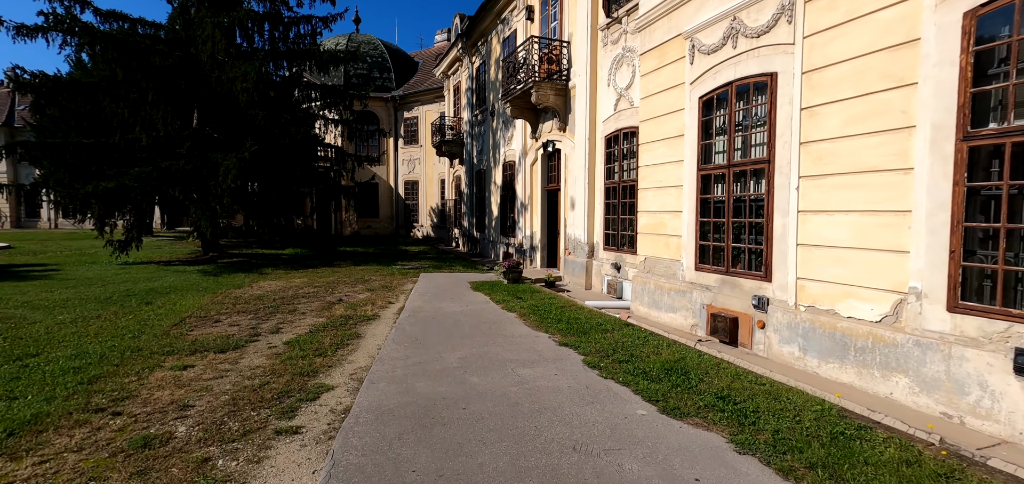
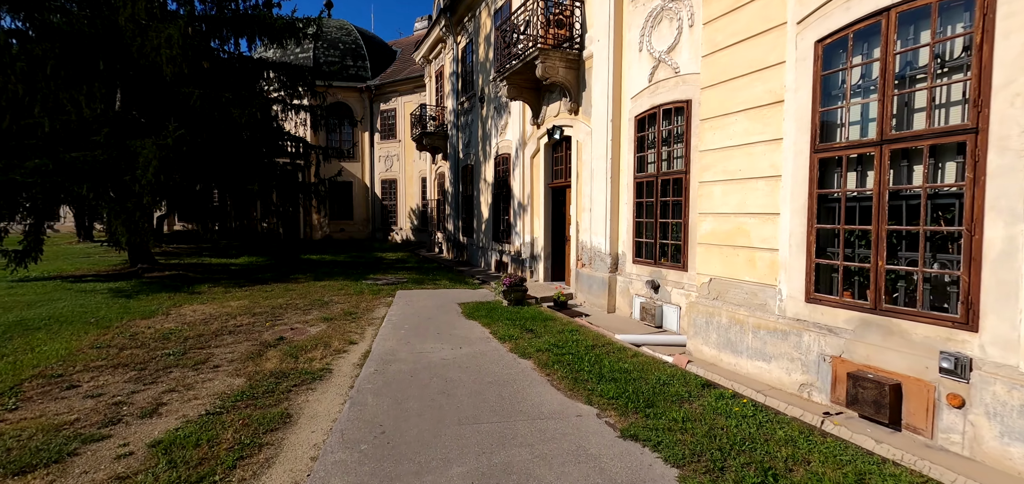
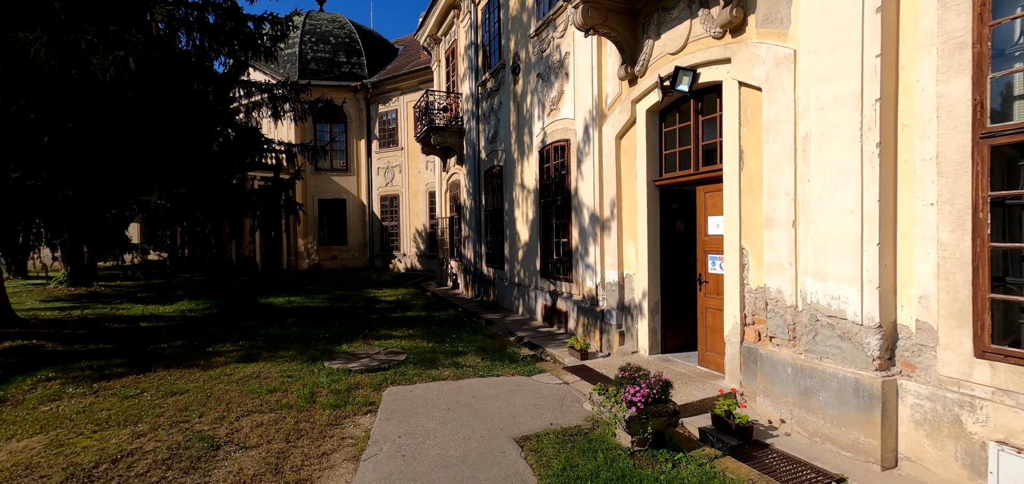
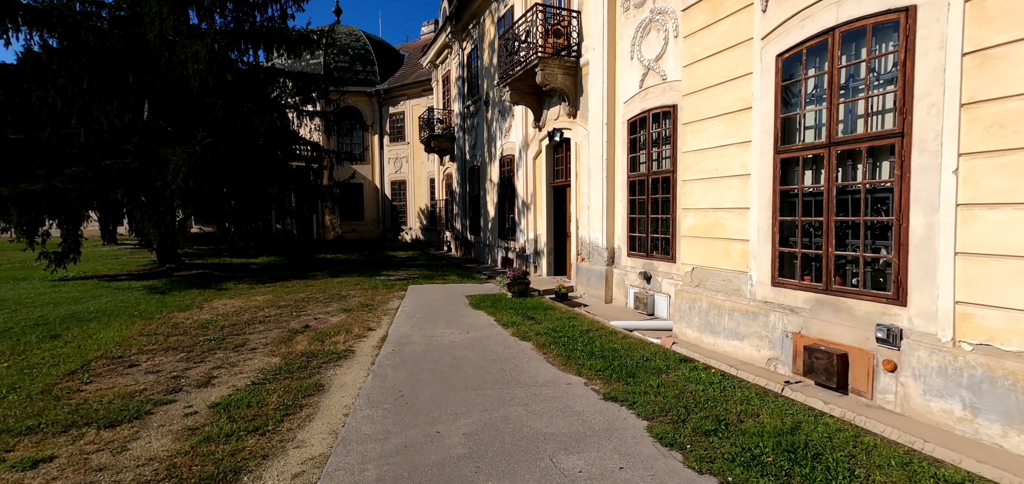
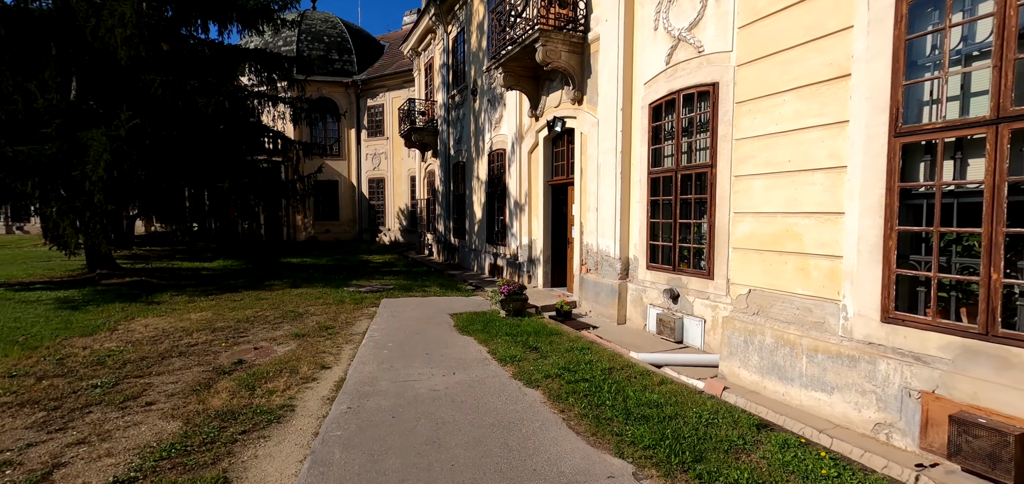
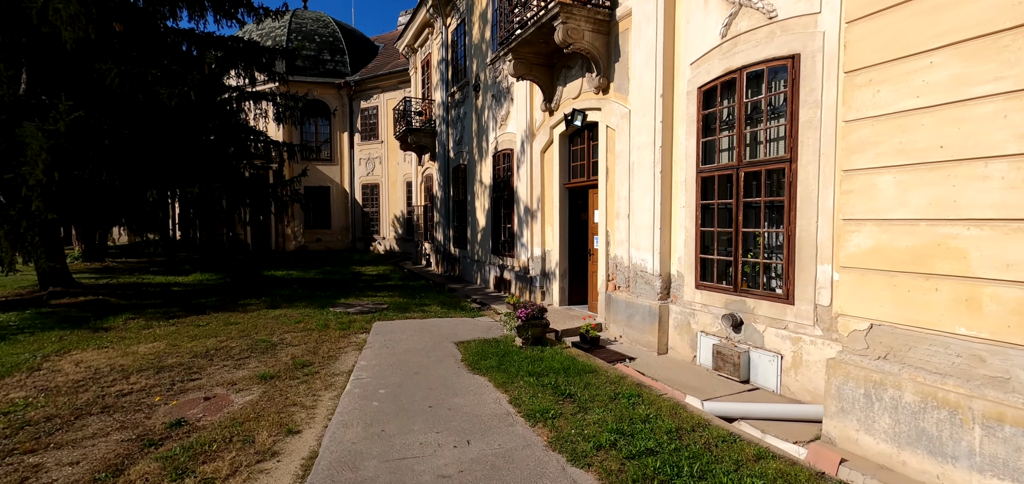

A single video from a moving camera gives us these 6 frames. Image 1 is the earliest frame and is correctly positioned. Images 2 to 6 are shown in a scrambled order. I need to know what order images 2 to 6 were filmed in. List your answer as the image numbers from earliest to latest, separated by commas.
4, 2, 5, 6, 3
